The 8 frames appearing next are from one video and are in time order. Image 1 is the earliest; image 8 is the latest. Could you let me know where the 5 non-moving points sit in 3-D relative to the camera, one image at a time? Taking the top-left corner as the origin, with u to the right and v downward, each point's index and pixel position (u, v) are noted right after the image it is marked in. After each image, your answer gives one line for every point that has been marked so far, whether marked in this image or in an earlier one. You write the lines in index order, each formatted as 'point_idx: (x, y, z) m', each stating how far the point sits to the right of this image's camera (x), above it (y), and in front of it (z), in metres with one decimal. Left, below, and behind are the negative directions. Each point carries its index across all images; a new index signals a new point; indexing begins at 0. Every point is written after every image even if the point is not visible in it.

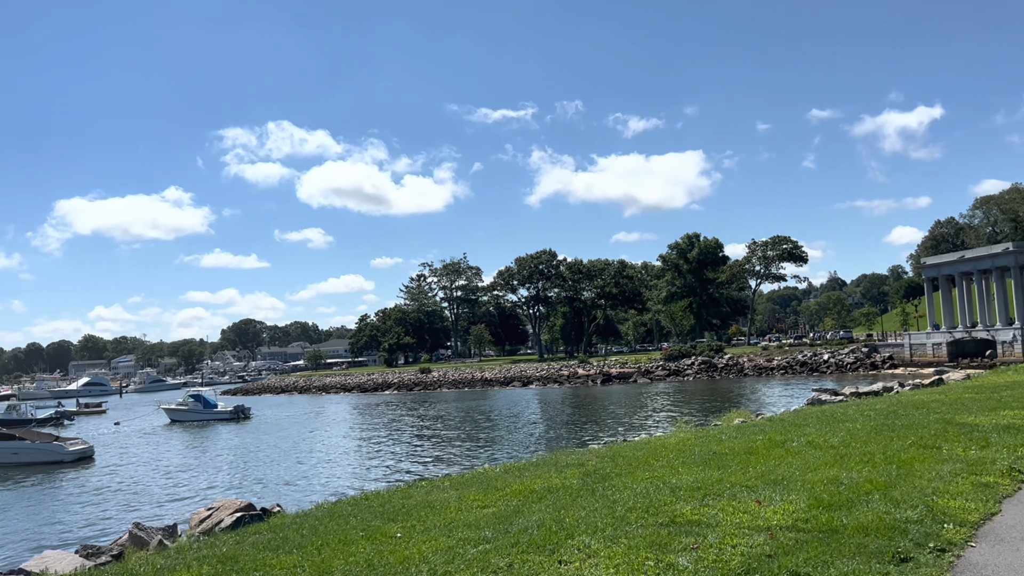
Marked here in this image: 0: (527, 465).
0: (+0.2, -2.2, +10.5) m
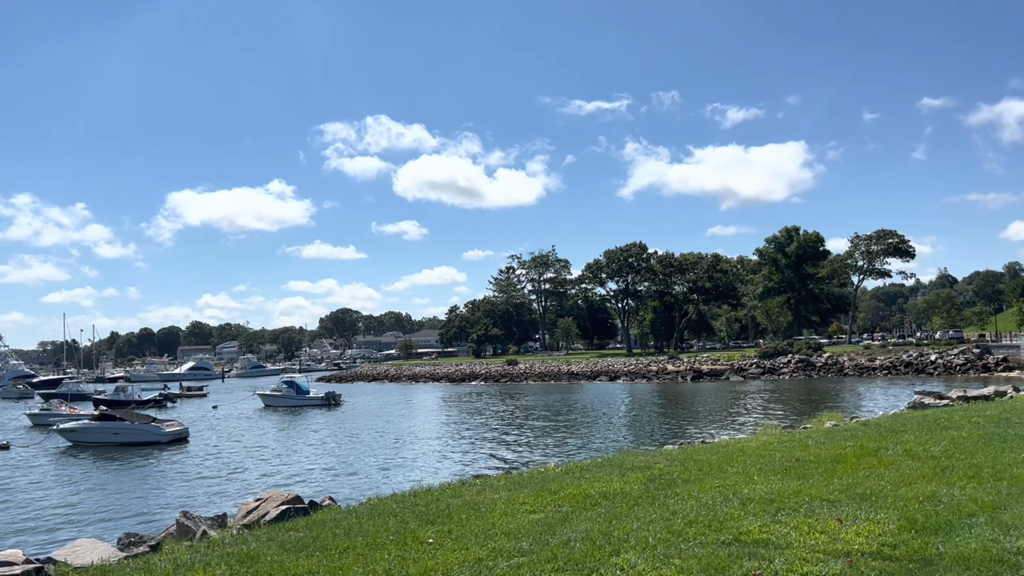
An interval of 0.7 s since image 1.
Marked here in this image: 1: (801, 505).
0: (+0.9, -2.1, +9.9) m
1: (+2.2, -1.7, +6.4) m
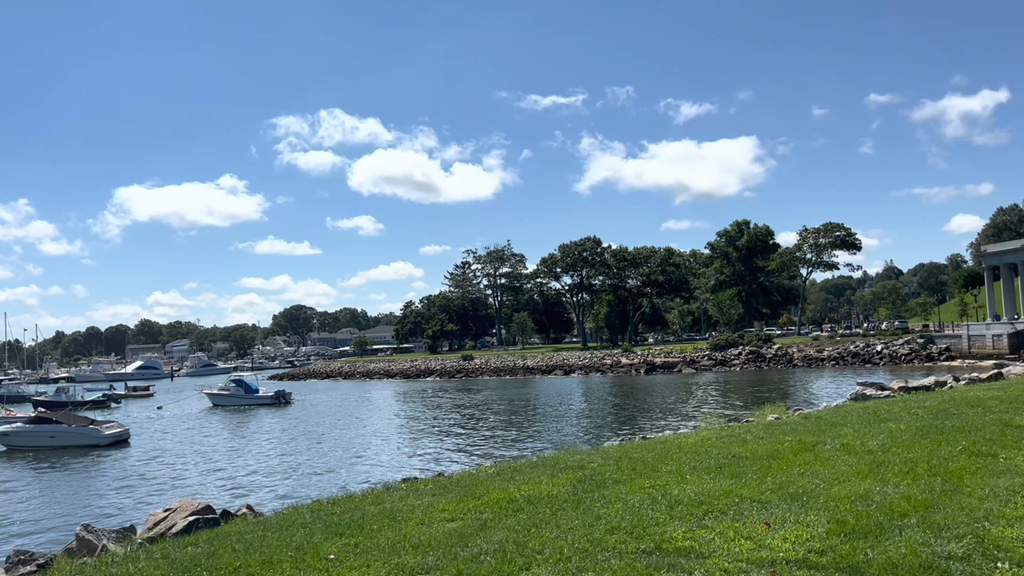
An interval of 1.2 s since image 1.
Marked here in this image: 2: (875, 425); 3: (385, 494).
0: (+0.1, -2.0, +9.5) m
1: (+1.6, -1.6, +6.1) m
2: (+4.5, -1.7, +10.6) m
3: (-1.2, -2.0, +8.2) m
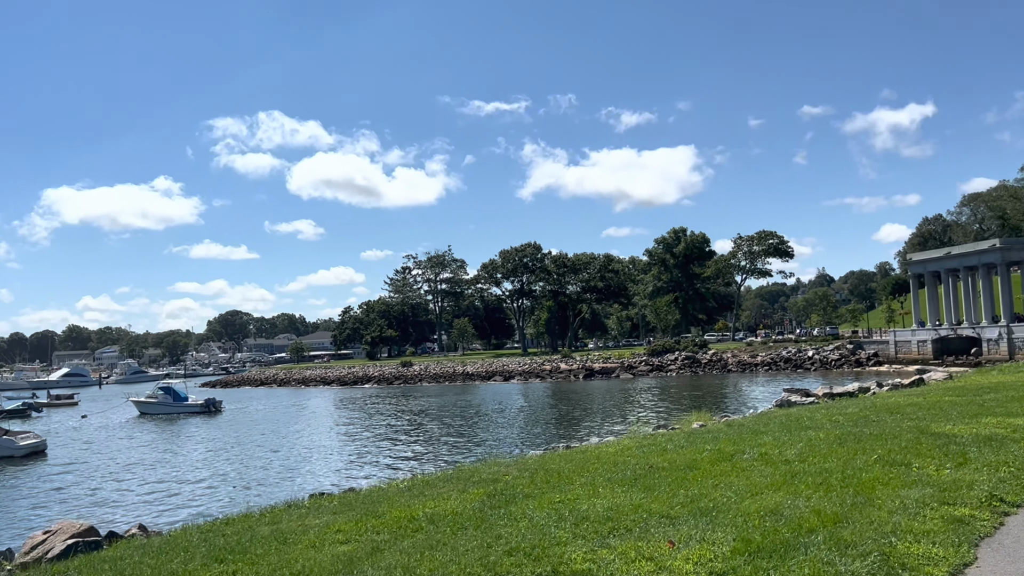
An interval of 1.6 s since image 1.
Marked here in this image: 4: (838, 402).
0: (-0.8, -2.1, +9.2) m
1: (+0.9, -1.6, +5.9) m
2: (+3.5, -1.8, +10.5) m
3: (-2.1, -2.1, +7.8) m
4: (+5.9, -2.1, +15.3) m
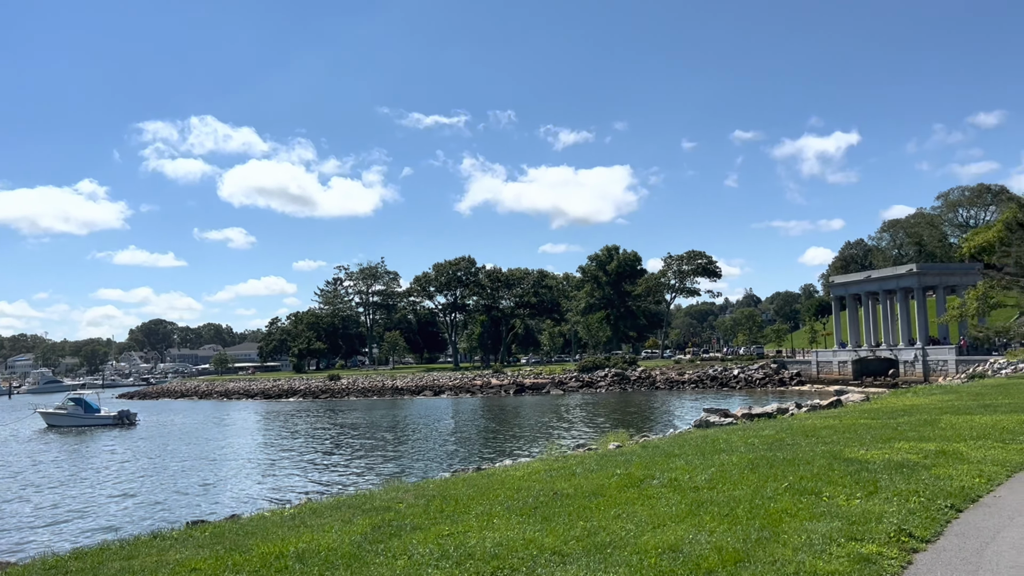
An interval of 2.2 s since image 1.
0: (-1.9, -2.2, +8.5) m
1: (+0.1, -1.7, +5.3) m
2: (+2.4, -2.1, +10.1) m
3: (-3.0, -2.1, +7.0) m
4: (+4.4, -2.4, +15.1) m
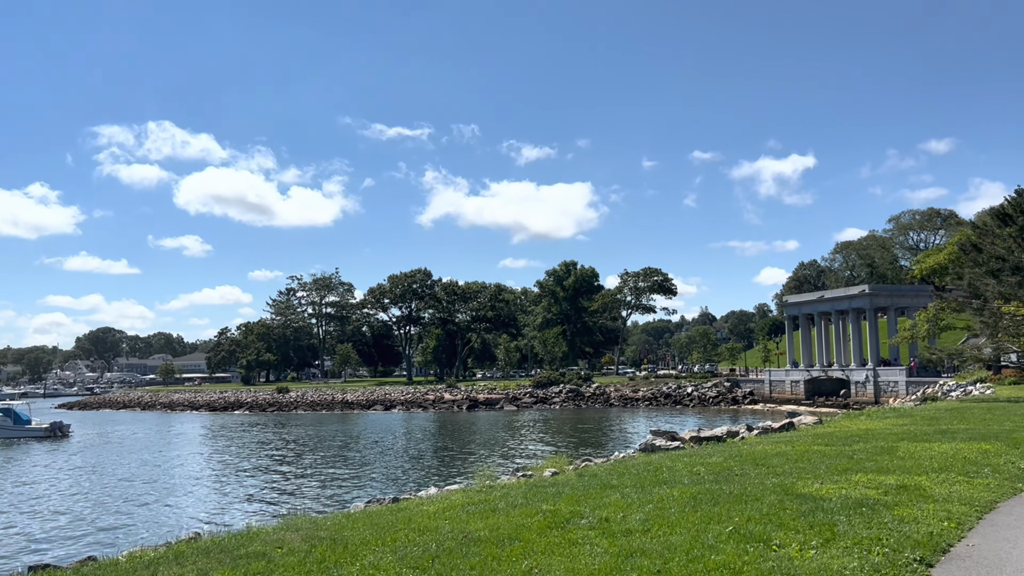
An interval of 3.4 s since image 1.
0: (-2.7, -2.2, +7.2) m
1: (-0.6, -1.8, +4.2) m
2: (+1.5, -2.2, +9.1) m
3: (-3.8, -2.1, +5.7) m
4: (+3.2, -2.7, +14.1) m
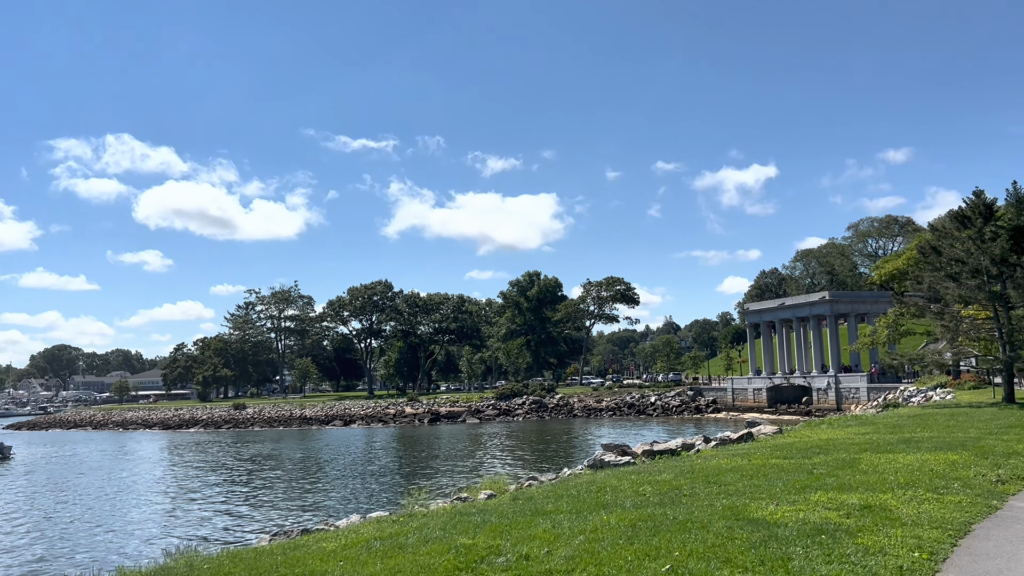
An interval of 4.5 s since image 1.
0: (-3.4, -2.3, +6.0) m
1: (-1.2, -1.7, +3.1) m
2: (+0.7, -2.2, +8.0) m
3: (-4.4, -2.1, +4.4) m
4: (+2.2, -2.7, +13.1) m
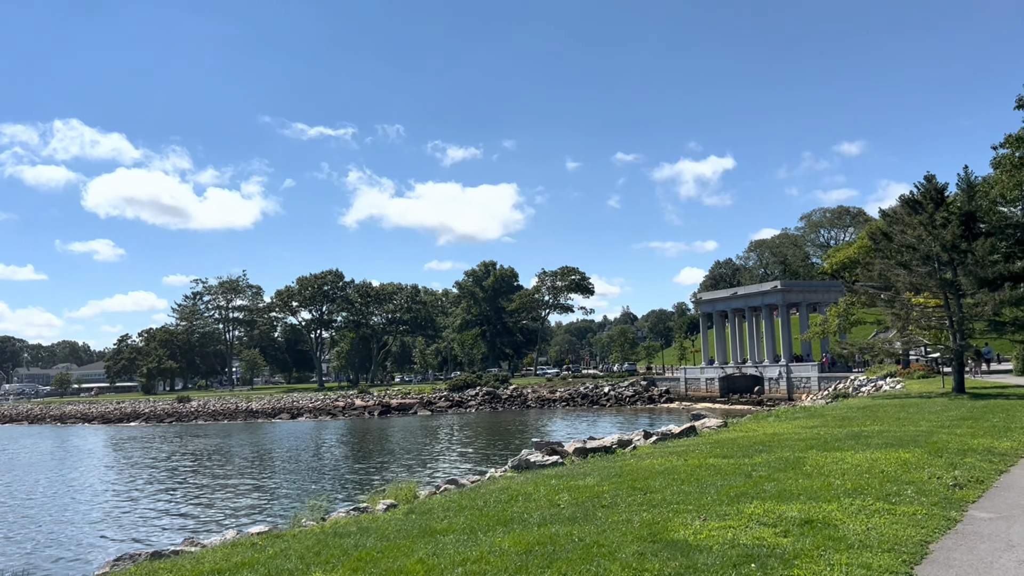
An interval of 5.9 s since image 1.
0: (-4.3, -2.1, +4.5) m
1: (-1.9, -1.6, +1.7) m
2: (-0.3, -2.0, +6.7) m
3: (-5.2, -2.0, +2.8) m
4: (+1.0, -2.5, +11.9) m
